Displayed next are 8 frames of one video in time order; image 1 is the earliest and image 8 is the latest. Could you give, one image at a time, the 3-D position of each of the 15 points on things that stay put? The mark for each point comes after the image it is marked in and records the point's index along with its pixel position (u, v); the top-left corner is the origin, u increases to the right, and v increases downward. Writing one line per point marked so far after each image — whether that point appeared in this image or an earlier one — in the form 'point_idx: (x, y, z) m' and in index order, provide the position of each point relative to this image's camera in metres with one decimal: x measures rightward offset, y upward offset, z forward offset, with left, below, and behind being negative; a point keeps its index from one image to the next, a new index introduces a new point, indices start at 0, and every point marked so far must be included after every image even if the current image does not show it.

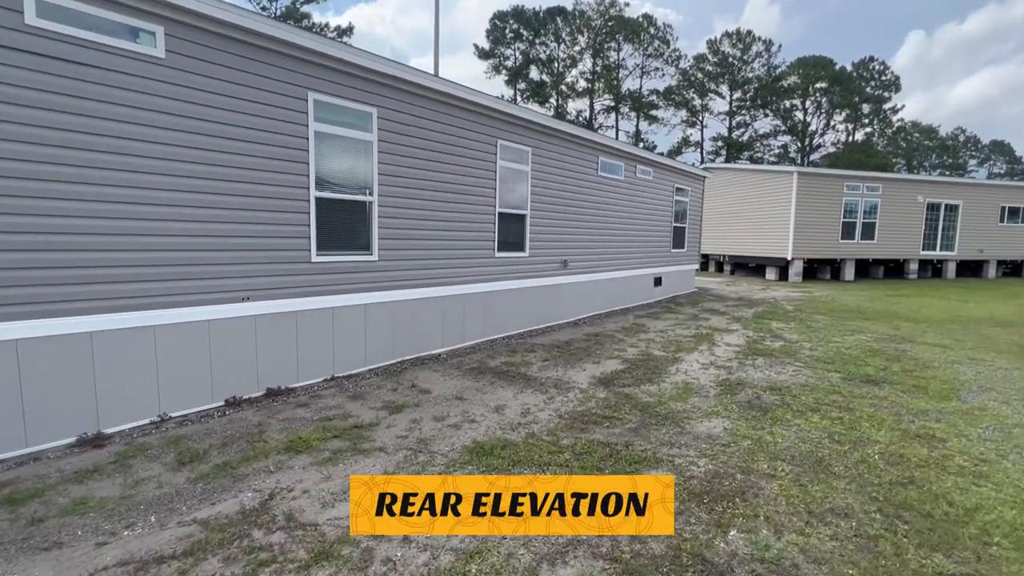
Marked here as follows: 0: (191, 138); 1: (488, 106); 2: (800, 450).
0: (-2.4, +1.1, +3.6) m
1: (-0.4, +2.3, +5.9) m
2: (+1.9, -1.1, +3.2) m
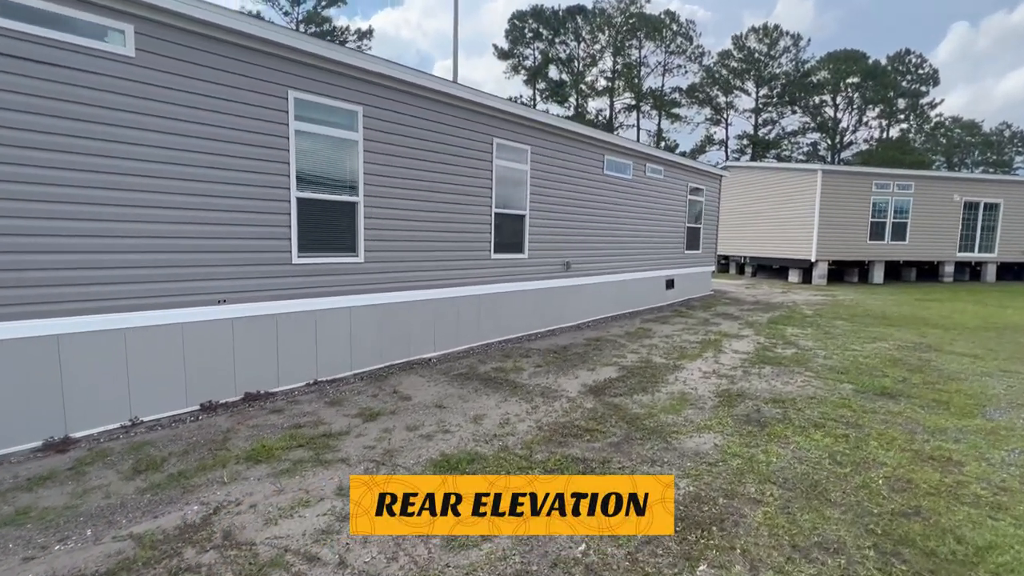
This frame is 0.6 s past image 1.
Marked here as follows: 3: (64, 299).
0: (-2.6, +1.1, +3.5) m
1: (-0.4, +2.2, +5.7) m
2: (+1.7, -1.1, +2.9) m
3: (-3.0, -0.1, +3.2) m
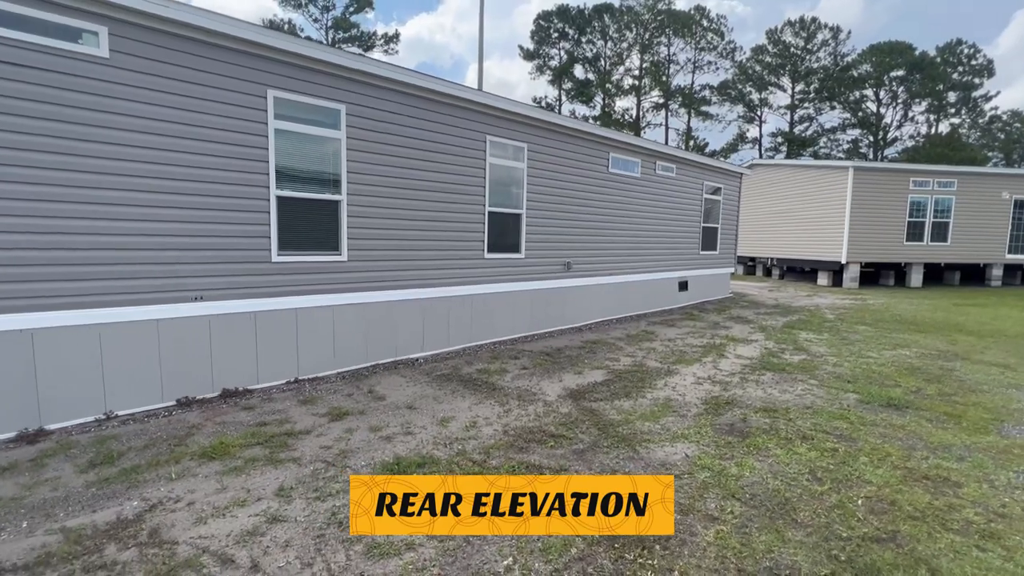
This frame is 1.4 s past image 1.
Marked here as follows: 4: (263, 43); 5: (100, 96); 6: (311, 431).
0: (-2.8, +1.2, +3.6) m
1: (-0.5, +2.2, +5.6) m
2: (+1.4, -1.1, +2.7) m
3: (-3.3, 0.0, +3.3) m
4: (-2.1, +2.1, +4.0) m
5: (-3.0, +1.4, +3.4) m
6: (-1.4, -1.0, +3.4) m
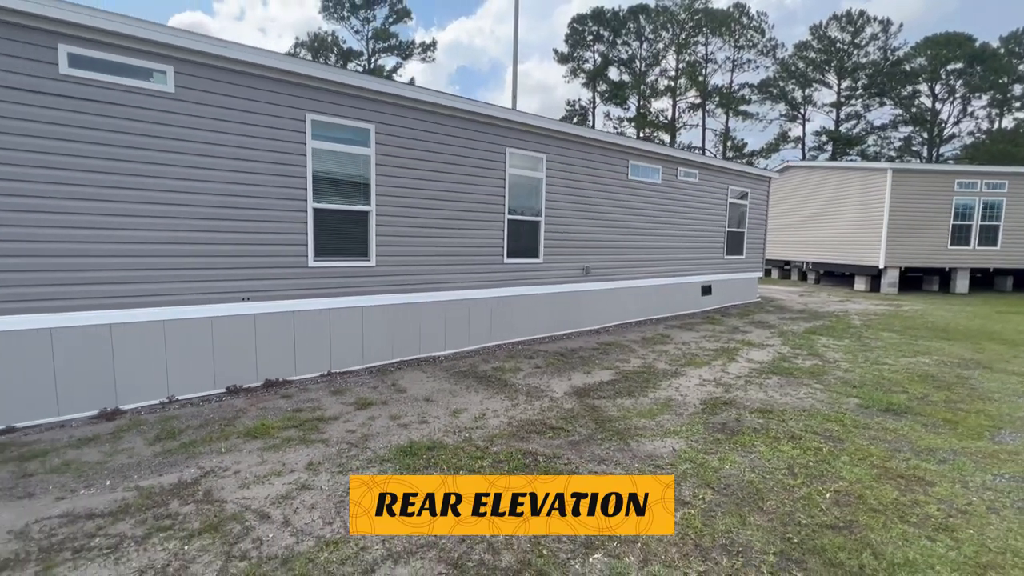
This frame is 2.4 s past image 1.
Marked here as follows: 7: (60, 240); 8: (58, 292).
0: (-2.7, +1.1, +4.2) m
1: (-0.3, +2.2, +6.0) m
2: (+1.4, -1.2, +2.9) m
3: (-3.2, -0.1, +3.9) m
4: (-2.0, +2.1, +4.5) m
5: (-2.9, +1.4, +4.0) m
6: (-1.4, -1.0, +3.8) m
7: (-3.4, +0.4, +3.6) m
8: (-3.5, 0.0, +3.6) m
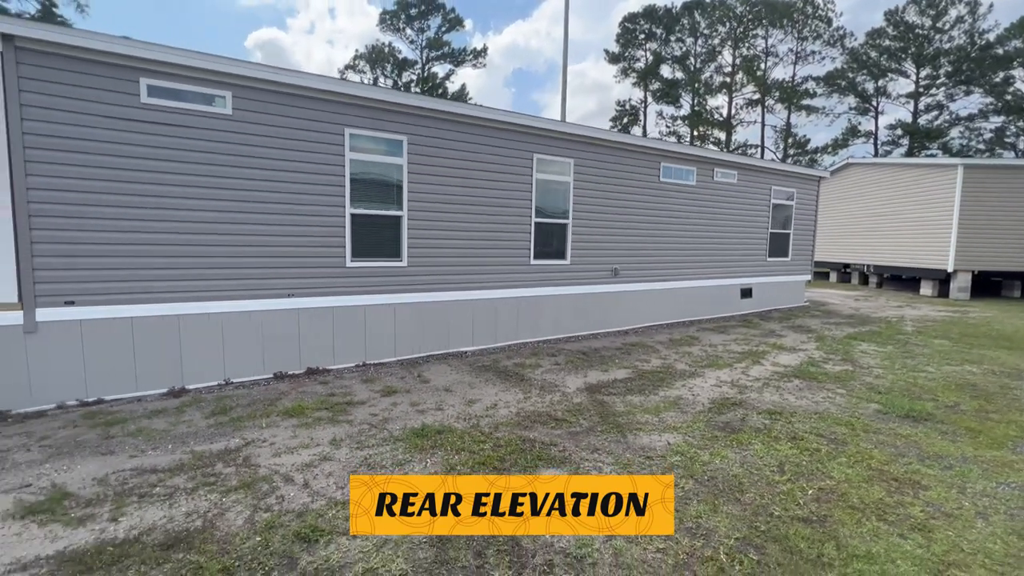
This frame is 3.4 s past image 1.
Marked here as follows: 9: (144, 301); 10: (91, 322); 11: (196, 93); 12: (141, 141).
0: (-2.6, +1.2, +4.7) m
1: (+0.1, +2.2, +6.3) m
2: (+1.4, -1.2, +3.0) m
3: (-3.1, 0.0, +4.5) m
4: (-1.8, +2.1, +5.0) m
5: (-2.8, +1.4, +4.6) m
6: (-1.3, -1.0, +4.2) m
7: (-3.3, +0.4, +4.3) m
8: (-3.4, 0.0, +4.3) m
9: (-3.4, -0.1, +4.3) m
10: (-3.7, -0.3, +4.1) m
11: (-3.0, +1.8, +4.4) m
12: (-3.3, +1.3, +4.2) m
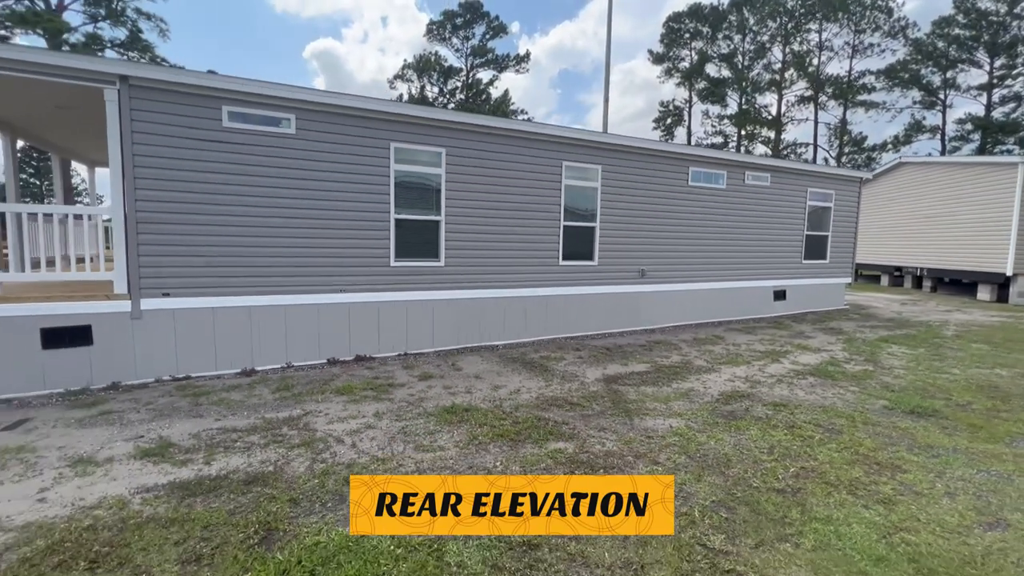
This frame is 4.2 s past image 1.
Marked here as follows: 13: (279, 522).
0: (-2.3, +1.2, +5.4) m
1: (+0.5, +2.2, +6.7) m
2: (+1.5, -1.2, +3.4) m
3: (-2.9, 0.0, +5.3) m
4: (-1.5, +2.1, +5.7) m
5: (-2.5, +1.5, +5.3) m
6: (-1.1, -1.0, +4.8) m
7: (-3.1, +0.5, +5.1) m
8: (-3.1, +0.1, +5.1) m
9: (-3.1, -0.1, +5.1) m
10: (-3.4, -0.2, +4.9) m
11: (-2.7, +1.9, +5.2) m
12: (-3.1, +1.4, +5.0) m
13: (-1.2, -1.2, +2.5) m
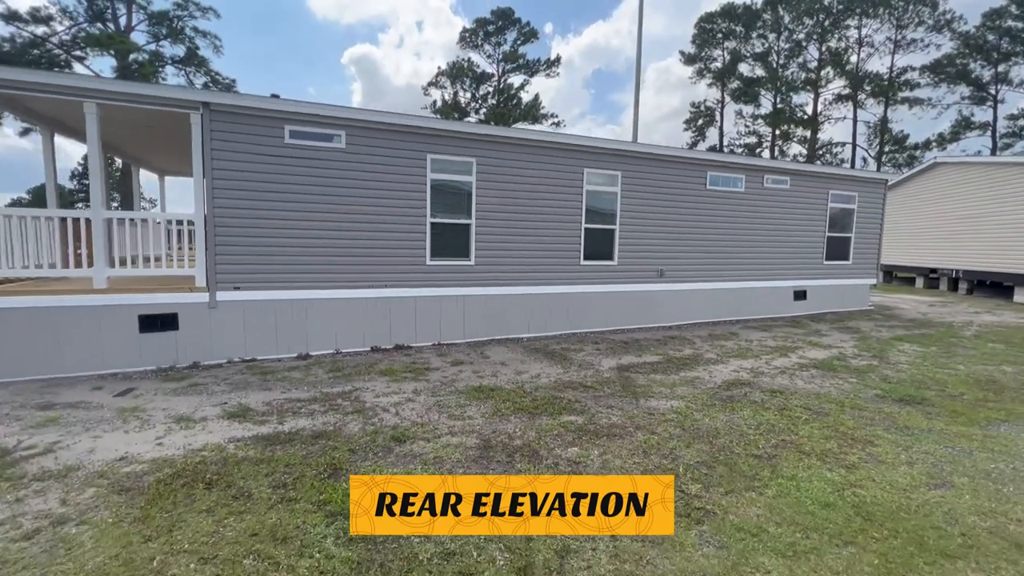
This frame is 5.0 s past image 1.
0: (-2.0, +1.3, +6.2) m
1: (+0.9, +2.2, +7.3) m
2: (+1.6, -1.1, +3.8) m
3: (-2.6, +0.1, +6.0) m
4: (-1.2, +2.2, +6.3) m
5: (-2.2, +1.5, +6.0) m
6: (-0.8, -0.9, +5.5) m
7: (-2.8, +0.5, +5.9) m
8: (-2.9, +0.1, +5.9) m
9: (-2.8, 0.0, +5.9) m
10: (-3.2, -0.2, +5.7) m
11: (-2.4, +1.9, +5.9) m
12: (-2.8, +1.4, +5.8) m
13: (-1.1, -1.2, +3.1) m
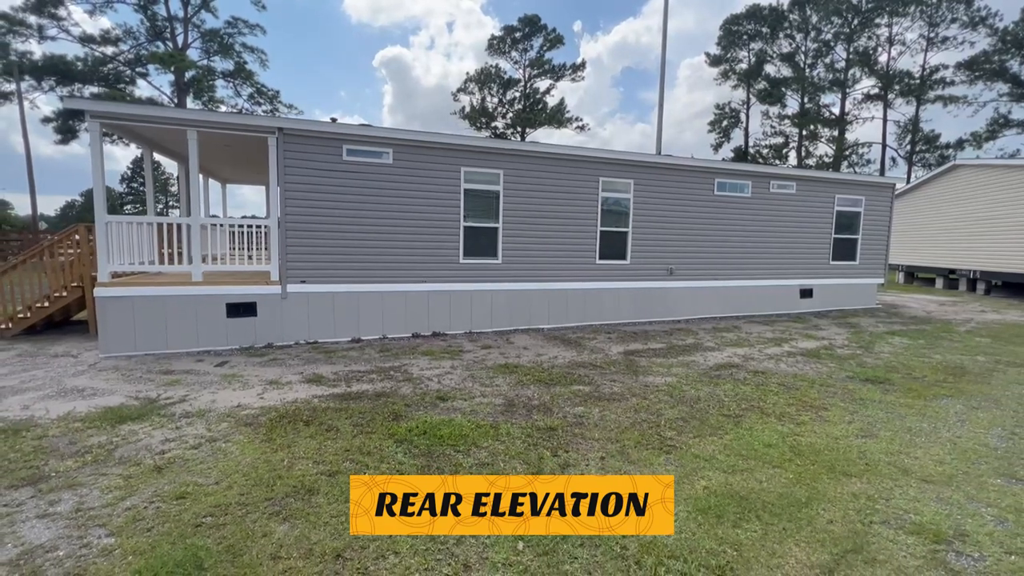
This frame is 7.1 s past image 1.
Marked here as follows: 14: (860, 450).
0: (-1.6, +1.3, +7.2) m
1: (+1.3, +2.3, +8.2) m
2: (+1.8, -1.1, +4.7) m
3: (-2.3, +0.2, +7.1) m
4: (-0.8, +2.3, +7.3) m
5: (-1.8, +1.6, +7.1) m
6: (-0.6, -0.9, +6.4) m
7: (-2.5, +0.6, +6.9) m
8: (-2.5, +0.2, +6.9) m
9: (-2.5, +0.1, +7.0) m
10: (-2.9, -0.1, +6.8) m
11: (-2.1, +2.0, +7.0) m
12: (-2.5, +1.5, +6.8) m
13: (-1.0, -1.1, +4.1) m
14: (+2.5, -1.2, +3.4) m
